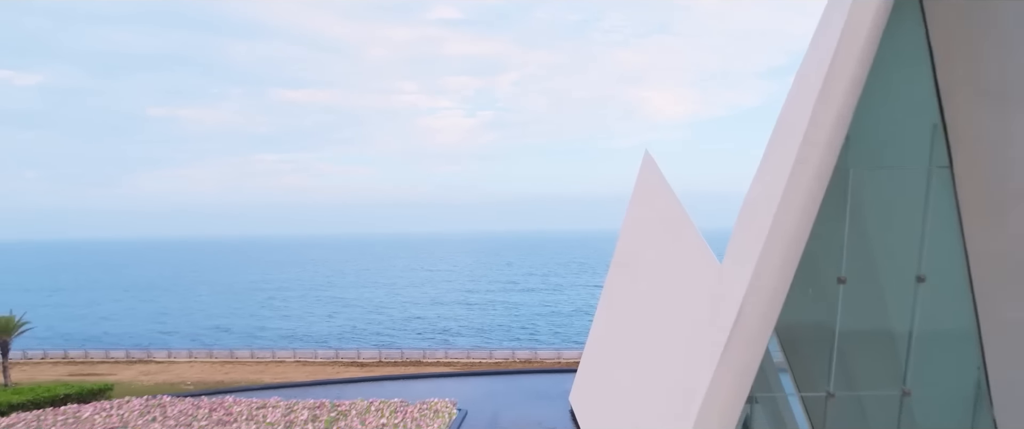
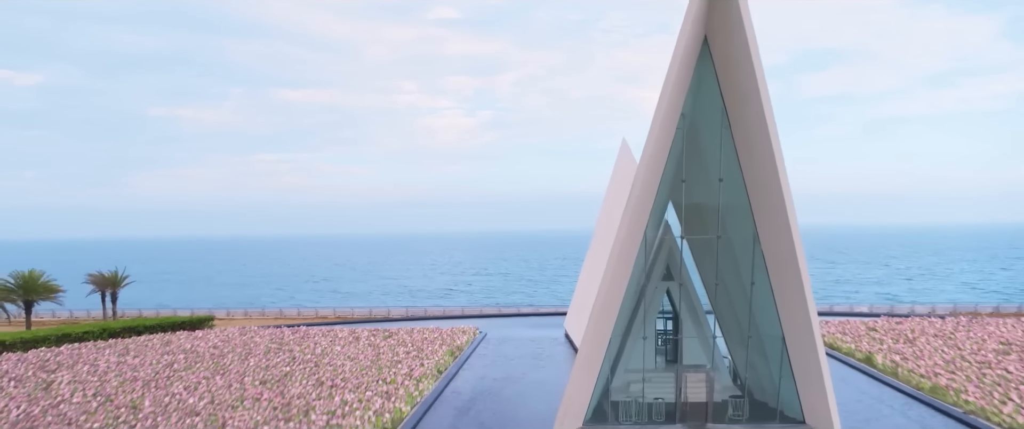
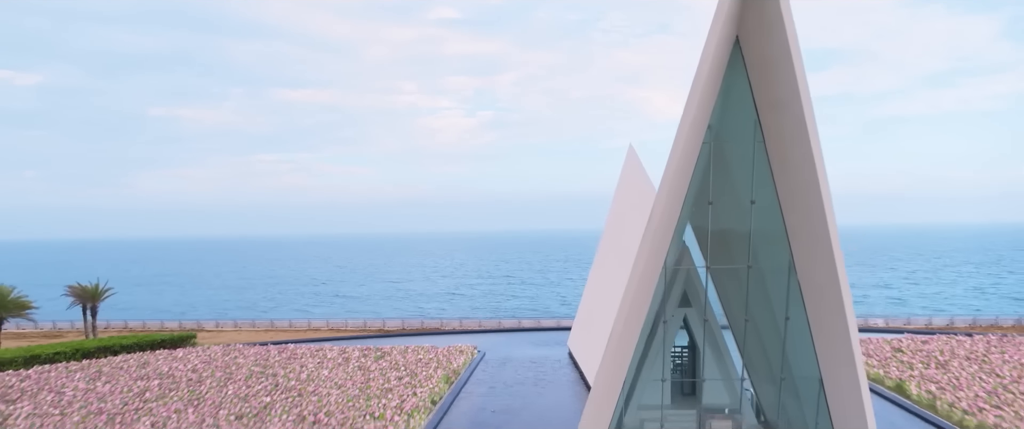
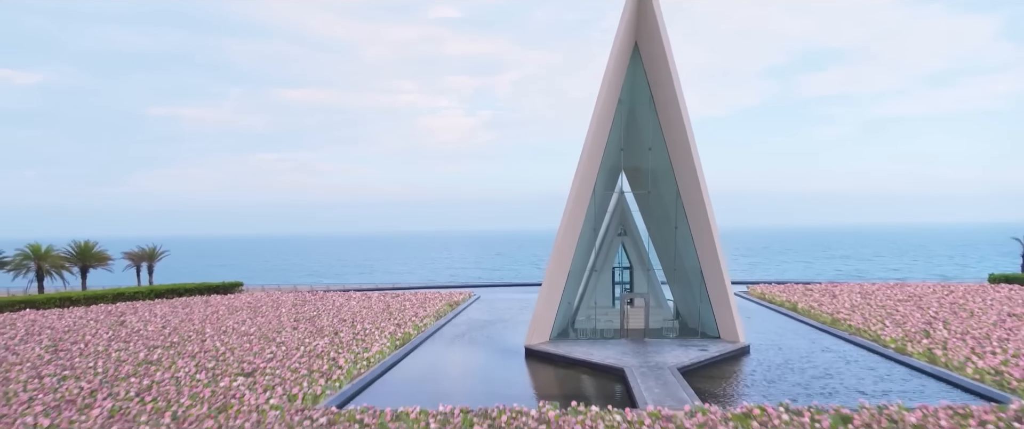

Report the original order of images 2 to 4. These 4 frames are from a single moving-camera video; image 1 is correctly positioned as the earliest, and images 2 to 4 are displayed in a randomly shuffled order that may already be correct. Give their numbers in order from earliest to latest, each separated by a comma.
3, 2, 4
